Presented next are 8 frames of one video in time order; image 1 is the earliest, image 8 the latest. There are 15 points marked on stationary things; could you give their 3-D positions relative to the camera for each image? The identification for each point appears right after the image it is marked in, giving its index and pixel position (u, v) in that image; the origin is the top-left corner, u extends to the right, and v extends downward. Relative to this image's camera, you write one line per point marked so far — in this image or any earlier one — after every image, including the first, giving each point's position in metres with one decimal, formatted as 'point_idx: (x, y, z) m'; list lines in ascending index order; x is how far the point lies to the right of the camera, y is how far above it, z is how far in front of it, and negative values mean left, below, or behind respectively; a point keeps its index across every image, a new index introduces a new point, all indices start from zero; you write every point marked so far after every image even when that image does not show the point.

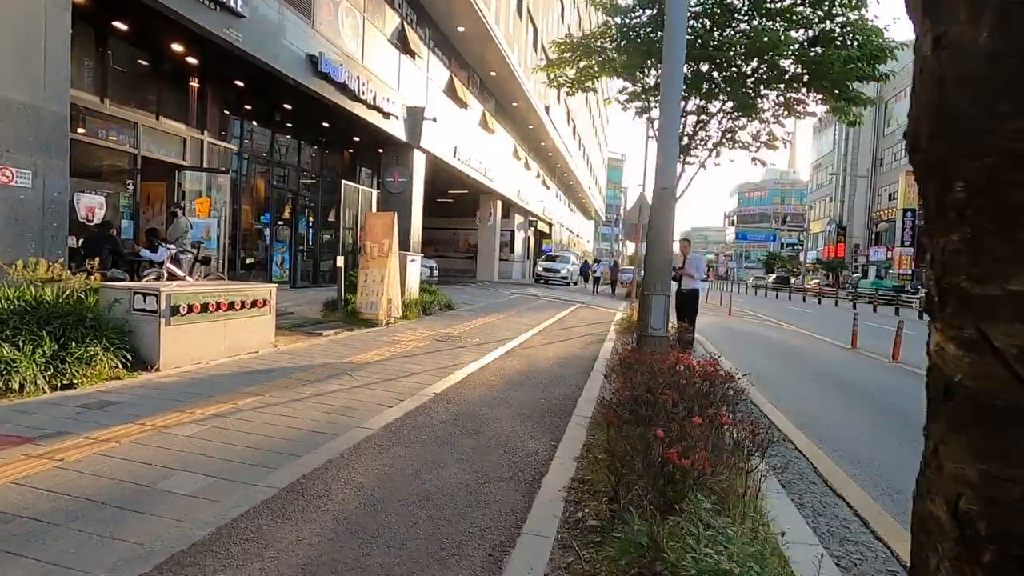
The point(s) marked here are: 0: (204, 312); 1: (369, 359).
0: (-4.1, -0.3, +7.1) m
1: (-2.2, -1.1, +8.2) m
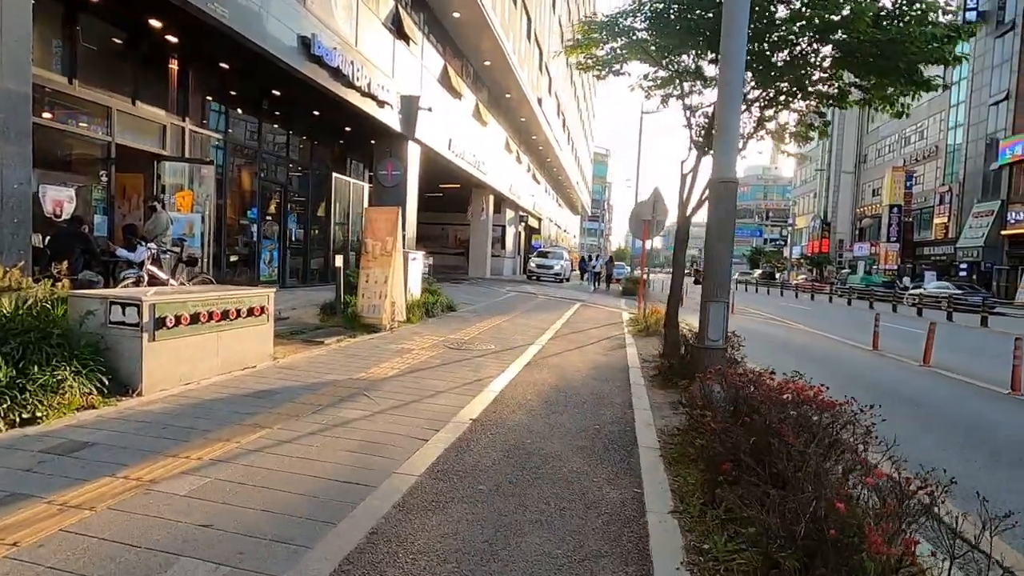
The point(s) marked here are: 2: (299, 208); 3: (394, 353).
0: (-3.6, -0.4, +6.1) m
1: (-1.8, -1.2, +7.3) m
2: (-7.6, +2.8, +19.0) m
3: (-1.9, -1.1, +8.7) m
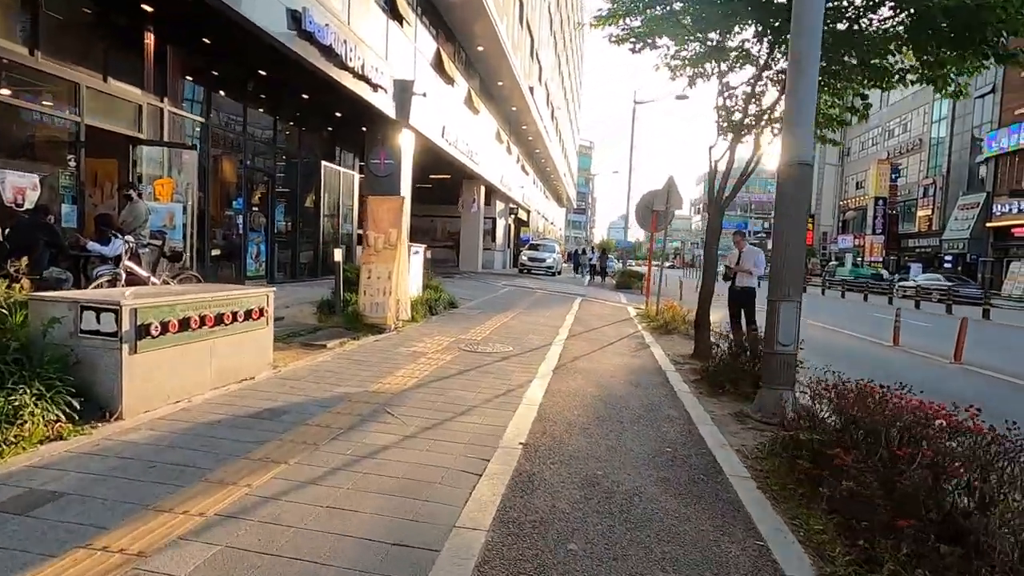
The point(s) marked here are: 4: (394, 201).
0: (-3.2, -0.4, +5.2) m
1: (-1.3, -1.1, +6.4) m
2: (-7.5, +3.0, +17.8) m
3: (-1.5, -1.0, +7.9) m
4: (-2.3, +1.7, +10.4) m
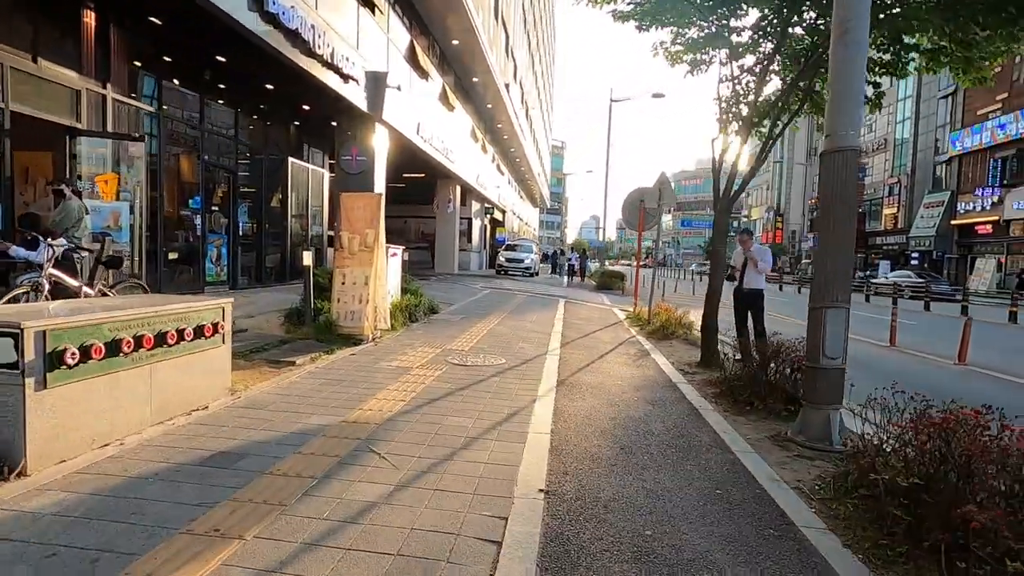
0: (-3.1, -0.5, +4.1) m
1: (-1.3, -1.2, +5.4) m
2: (-8.1, +2.8, +16.6) m
3: (-1.6, -1.1, +6.9) m
4: (-2.5, +1.6, +9.4) m
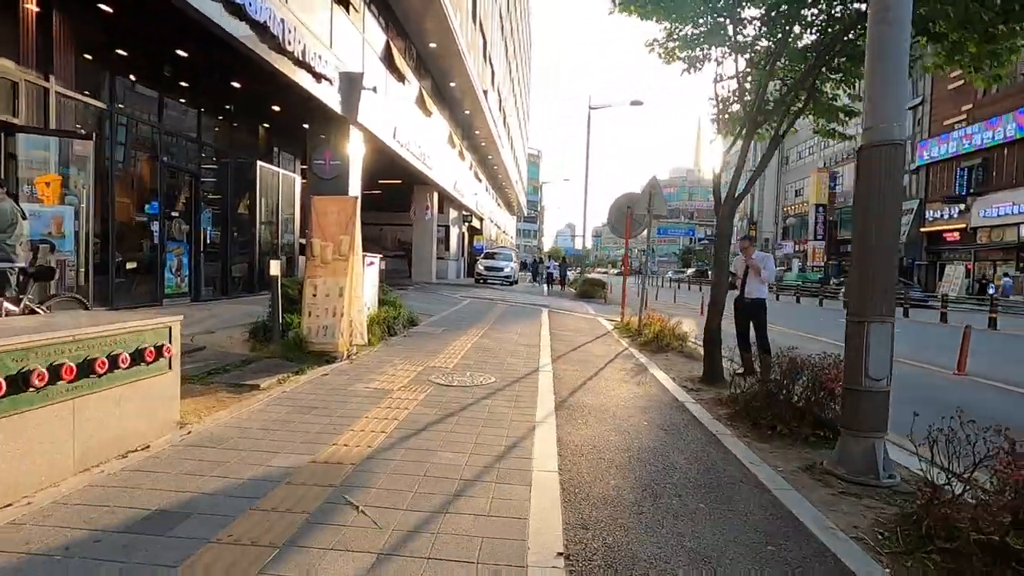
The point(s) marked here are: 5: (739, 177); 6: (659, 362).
0: (-3.0, -0.6, +3.3) m
1: (-1.3, -1.4, +4.7) m
2: (-8.6, +2.4, +15.5) m
3: (-1.7, -1.3, +6.1) m
4: (-2.7, +1.4, +8.6) m
5: (+3.5, +1.7, +8.3) m
6: (+2.7, -1.4, +9.8) m
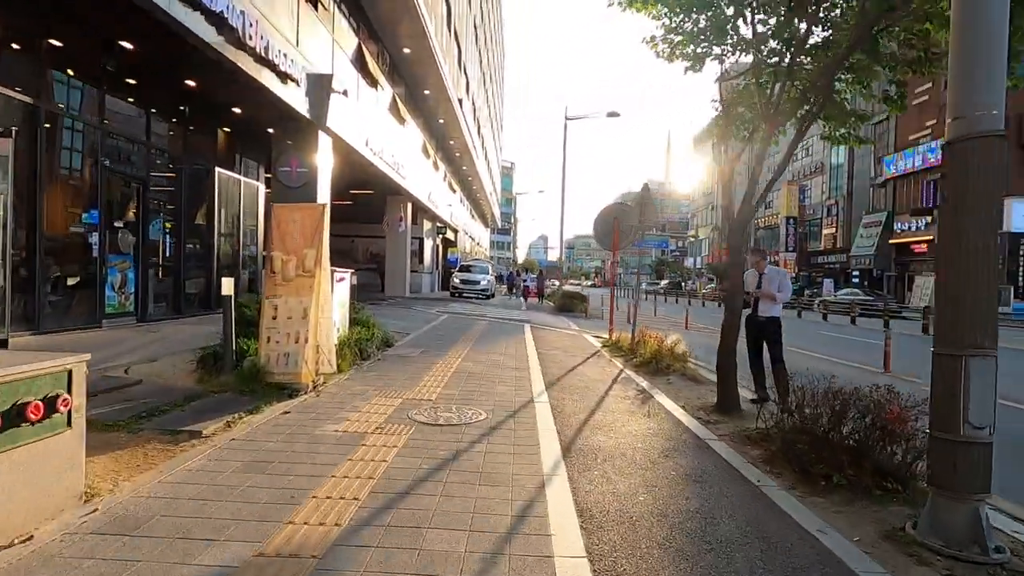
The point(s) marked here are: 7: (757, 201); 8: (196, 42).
0: (-2.9, -0.8, +2.1) m
1: (-1.2, -1.6, +3.6) m
2: (-9.1, +2.0, +14.2) m
3: (-1.7, -1.5, +5.0) m
4: (-2.8, +1.1, +7.5) m
5: (+3.4, +1.5, +7.5) m
6: (+2.5, -1.6, +8.9) m
7: (+3.4, +1.2, +7.4) m
8: (-6.2, +4.8, +10.4) m
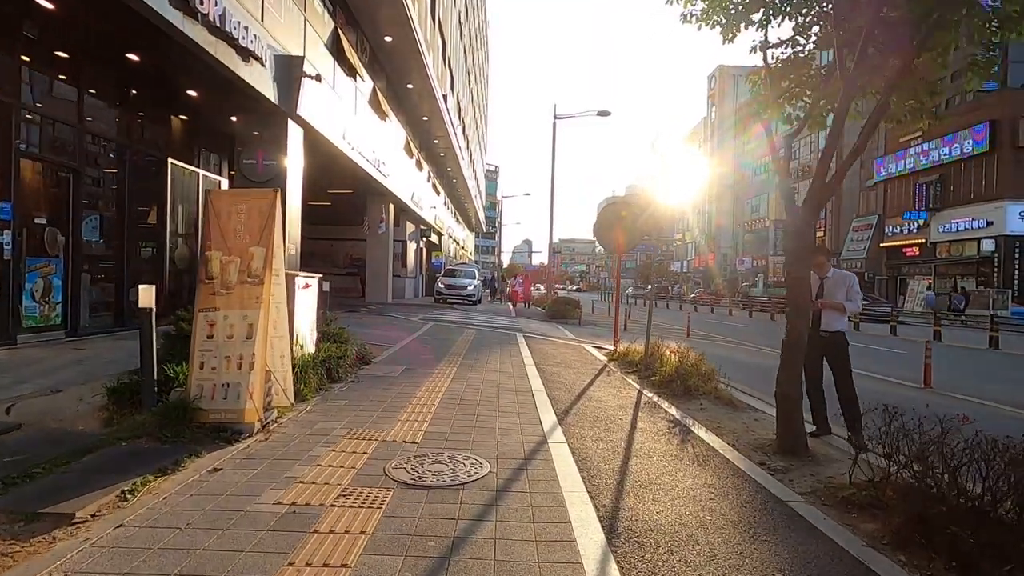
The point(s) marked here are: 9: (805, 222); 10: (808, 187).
0: (-2.7, -0.9, +0.4) m
1: (-1.0, -1.6, +2.0) m
2: (-9.3, +1.8, +12.3) m
3: (-1.5, -1.6, +3.4) m
4: (-2.8, +1.0, +5.8) m
5: (+3.4, +1.4, +6.0) m
6: (+2.5, -1.7, +7.3) m
7: (+3.4, +1.1, +5.9) m
8: (-6.2, +4.7, +8.7) m
9: (+3.2, +0.7, +5.9) m
10: (+3.2, +1.0, +6.0) m
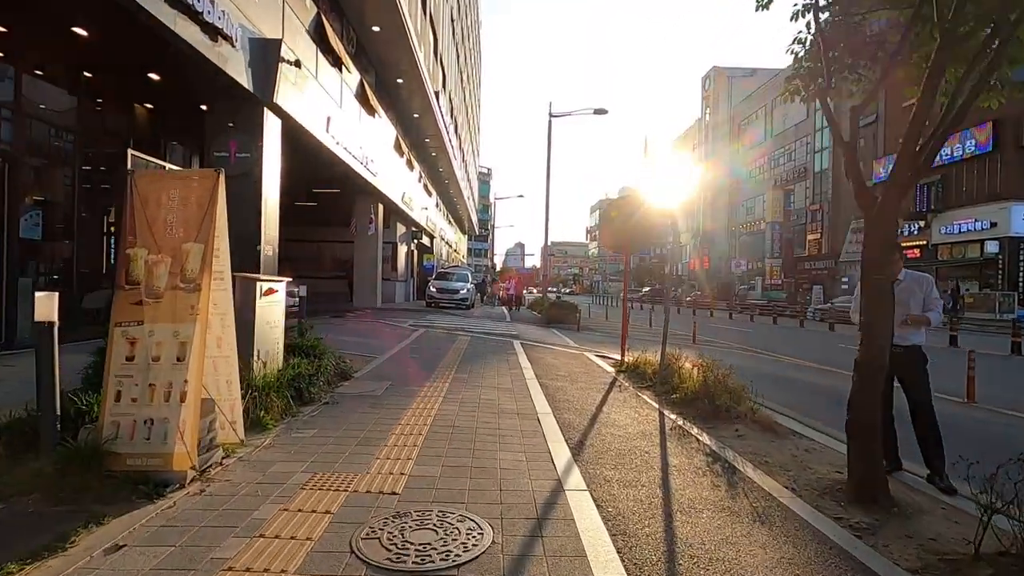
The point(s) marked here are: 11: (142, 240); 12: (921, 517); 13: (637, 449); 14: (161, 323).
0: (-2.5, -0.9, -0.8) m
1: (-0.9, -1.7, +0.7) m
2: (-9.3, +1.7, +11.0) m
3: (-1.4, -1.6, +2.1) m
4: (-2.7, +0.9, +4.6) m
5: (+3.5, +1.3, +4.9) m
6: (+2.6, -1.8, +6.2) m
7: (+3.5, +1.1, +4.8) m
8: (-6.2, +4.6, +7.4) m
9: (+3.2, +0.7, +4.7) m
10: (+3.2, +0.9, +4.8) m
11: (-3.1, +0.4, +4.5) m
12: (+3.3, -1.9, +4.3) m
13: (+1.4, -1.7, +5.9) m
14: (-2.9, -0.3, +4.4) m
